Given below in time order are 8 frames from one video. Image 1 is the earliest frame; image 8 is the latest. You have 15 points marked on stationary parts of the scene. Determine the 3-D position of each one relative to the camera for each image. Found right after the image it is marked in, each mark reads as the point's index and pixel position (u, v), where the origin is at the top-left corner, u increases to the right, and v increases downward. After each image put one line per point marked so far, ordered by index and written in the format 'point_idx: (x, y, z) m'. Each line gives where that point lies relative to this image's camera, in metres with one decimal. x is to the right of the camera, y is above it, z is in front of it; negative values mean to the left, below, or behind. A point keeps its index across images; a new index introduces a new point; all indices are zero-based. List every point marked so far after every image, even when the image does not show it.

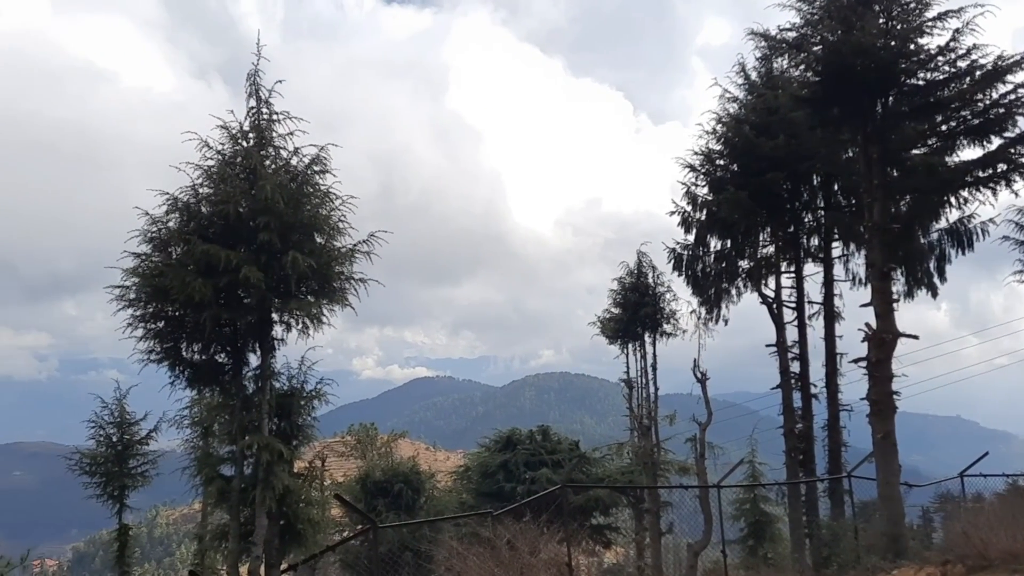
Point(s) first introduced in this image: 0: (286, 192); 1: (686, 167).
0: (-2.8, +1.2, +10.4) m
1: (+3.9, +2.7, +18.7) m
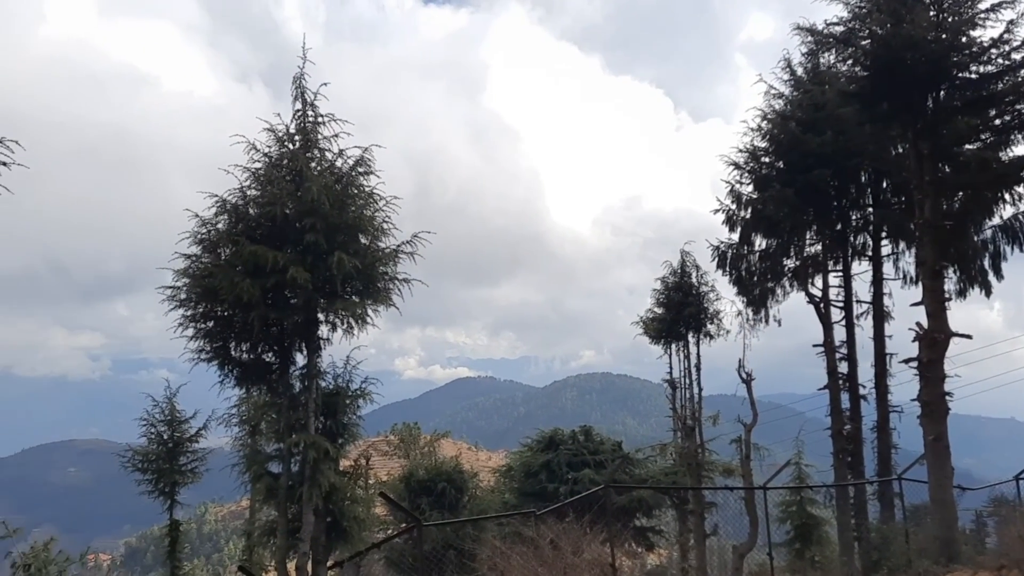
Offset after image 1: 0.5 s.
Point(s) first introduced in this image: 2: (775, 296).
0: (-2.3, +1.2, +10.5) m
1: (+4.8, +2.7, +18.5) m
2: (+6.0, -0.2, +19.0) m
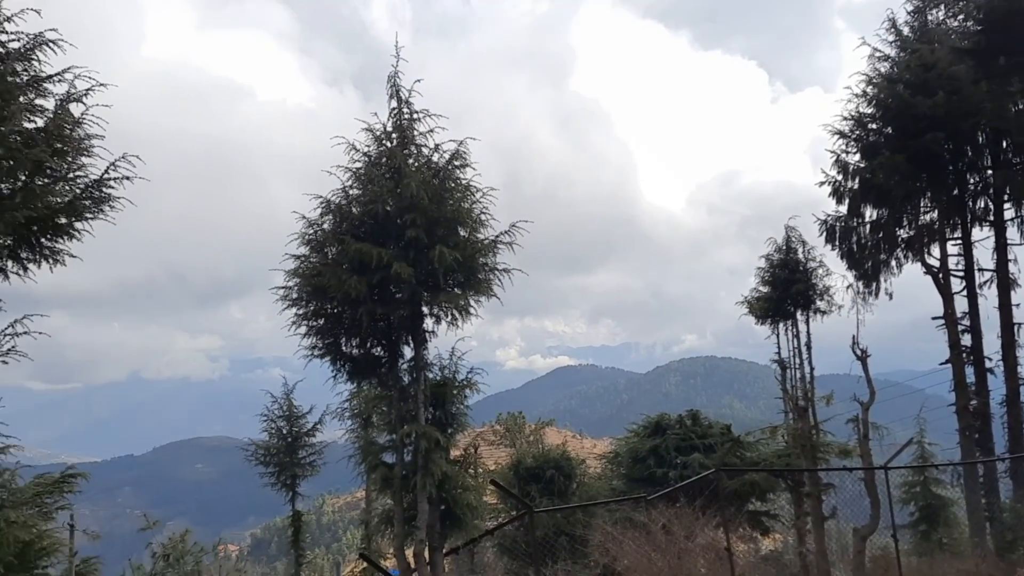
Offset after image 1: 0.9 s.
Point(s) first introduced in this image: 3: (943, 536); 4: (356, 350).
0: (-1.0, +1.3, +10.7) m
1: (+6.8, +3.3, +17.8) m
2: (+8.2, +0.4, +18.1) m
3: (+9.7, -5.6, +18.9) m
4: (-2.0, -0.8, +10.9) m
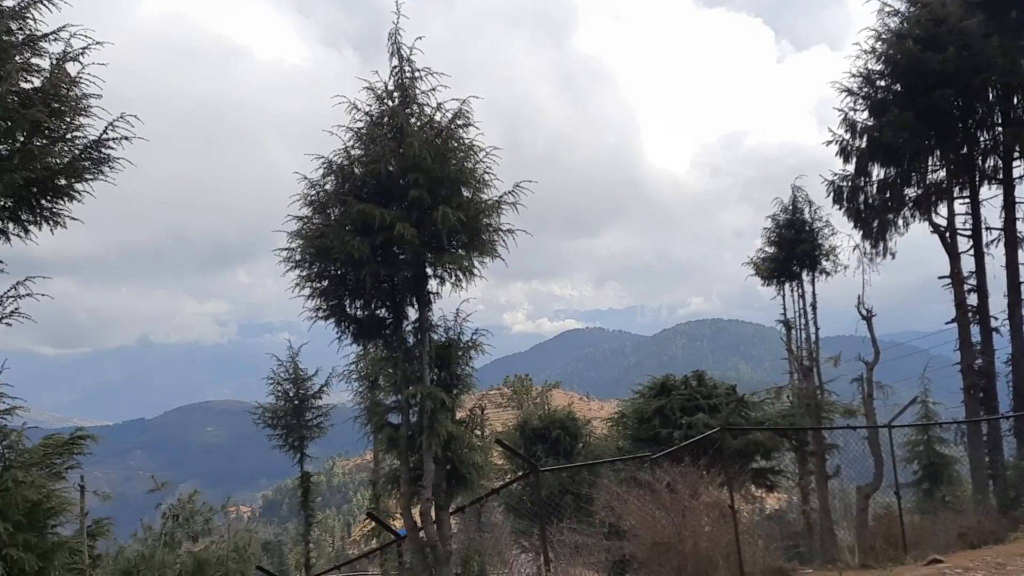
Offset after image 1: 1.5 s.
0: (-1.0, +1.8, +10.6) m
1: (+6.9, +4.1, +17.5) m
2: (+8.3, +1.3, +18.0) m
3: (+9.9, -4.7, +19.0) m
4: (-2.0, -0.3, +10.9) m
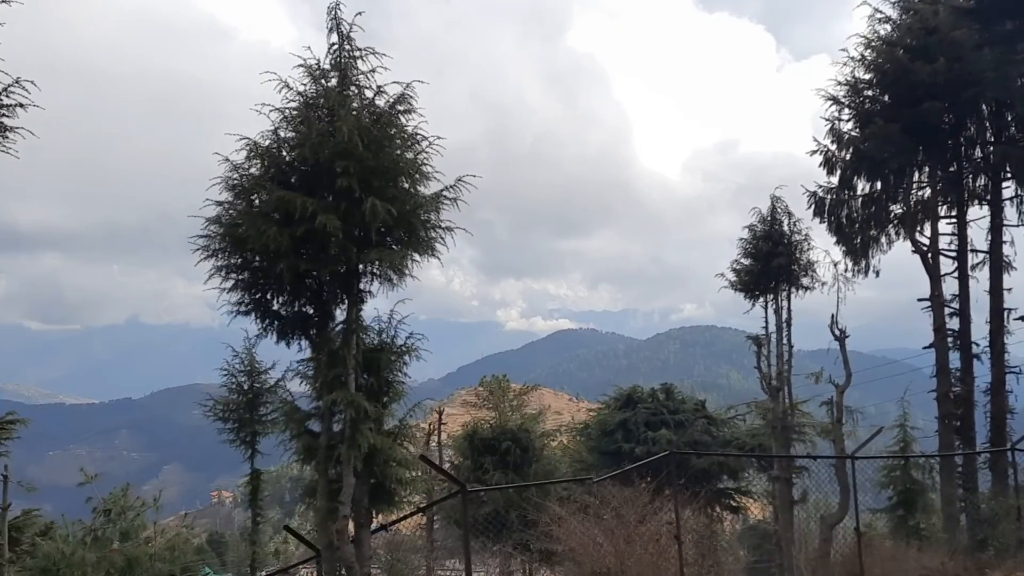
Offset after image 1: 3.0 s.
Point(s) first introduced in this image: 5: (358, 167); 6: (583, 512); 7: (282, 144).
0: (-1.6, +1.8, +9.8) m
1: (+6.3, +3.8, +16.7) m
2: (+7.5, +0.9, +17.2) m
3: (+8.8, -5.2, +18.2) m
4: (-2.7, -0.2, +10.1) m
5: (-1.7, +1.3, +9.3) m
6: (+1.0, -3.1, +11.5) m
7: (-2.6, +1.6, +9.6) m
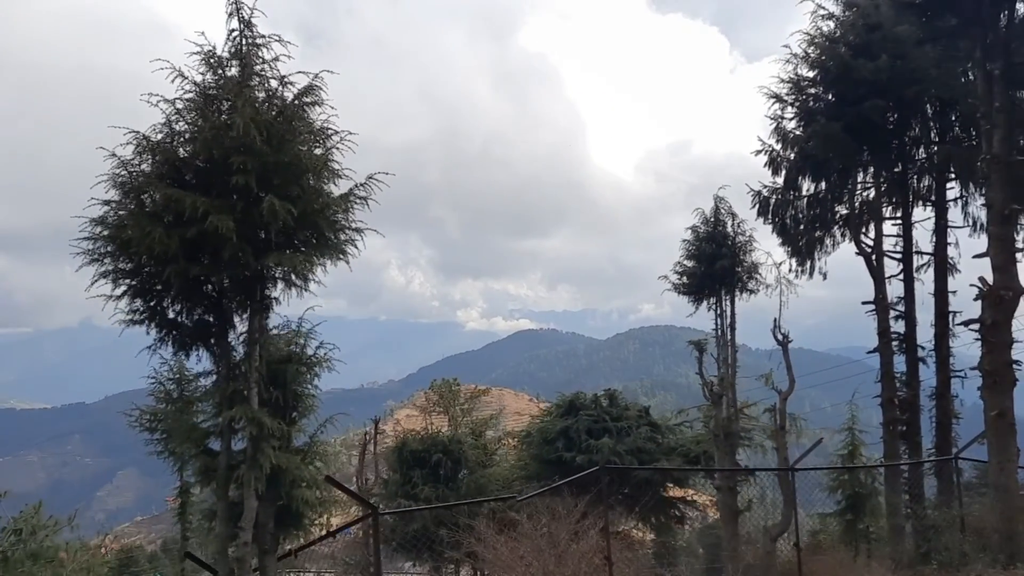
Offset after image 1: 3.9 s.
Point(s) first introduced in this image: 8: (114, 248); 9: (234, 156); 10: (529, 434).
0: (-2.5, +1.7, +9.0) m
1: (+5.0, +3.7, +16.3) m
2: (+6.3, +0.8, +16.9) m
3: (+7.5, -5.2, +18.0) m
4: (-3.6, -0.3, +9.3) m
5: (-2.6, +1.3, +8.5) m
6: (0.0, -3.1, +10.9) m
7: (-3.5, +1.6, +8.7) m
8: (-4.1, +0.4, +8.6) m
9: (-2.8, +1.4, +8.7) m
10: (+0.4, -3.2, +18.6) m
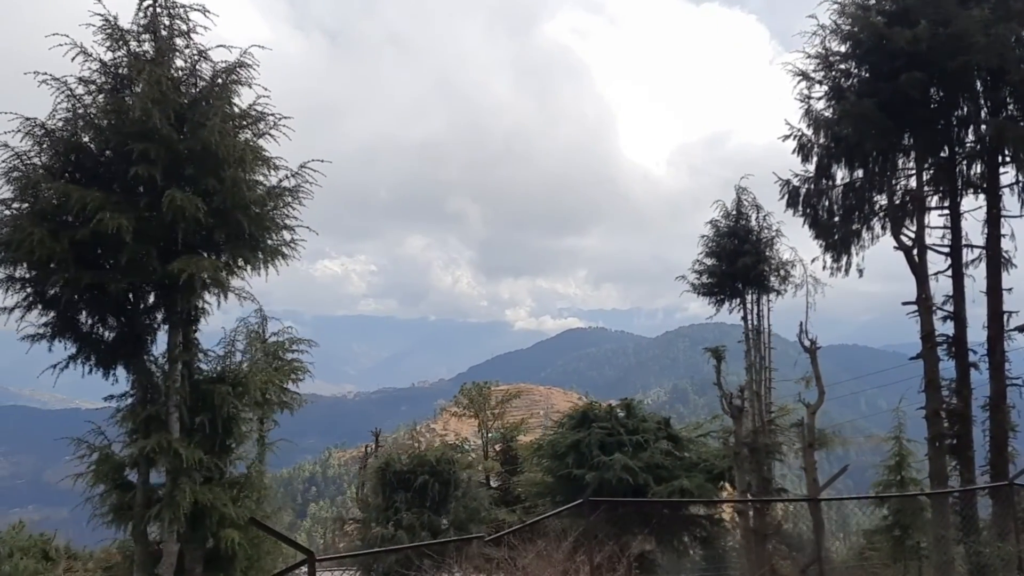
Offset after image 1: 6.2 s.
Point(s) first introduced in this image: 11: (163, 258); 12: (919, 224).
0: (-3.0, +1.6, +7.8) m
1: (+5.0, +3.7, +14.7) m
2: (+6.3, +0.8, +15.2) m
3: (+7.7, -5.2, +16.2) m
4: (-4.0, -0.4, +8.1) m
5: (-3.0, +1.2, +7.3) m
6: (-0.2, -3.2, +9.6) m
7: (-3.9, +1.5, +7.6) m
8: (-4.5, +0.3, +7.5) m
9: (-3.2, +1.3, +7.6) m
10: (+0.6, -3.3, +17.2) m
11: (-3.6, +0.3, +8.5) m
12: (+6.9, +1.1, +14.2) m
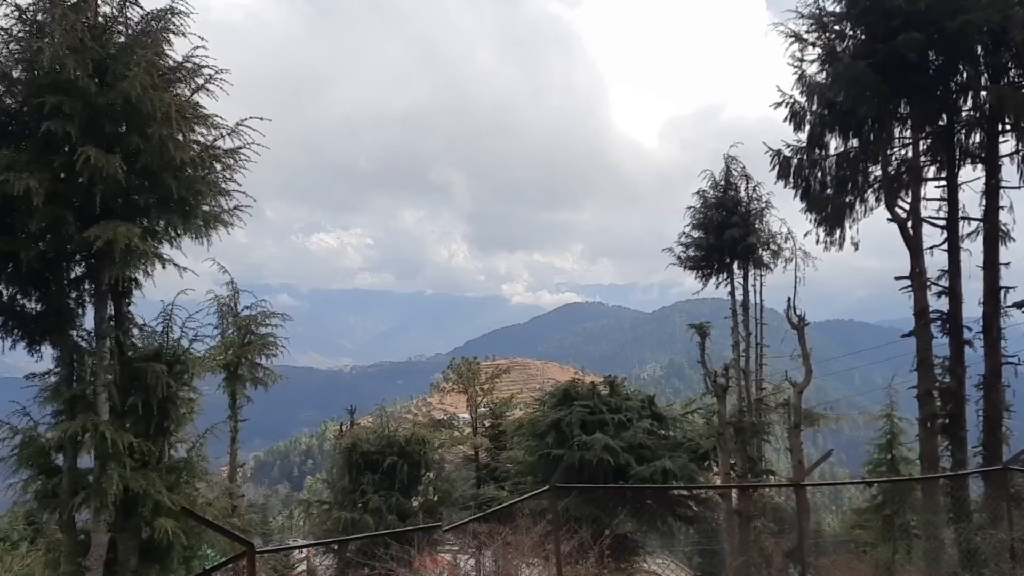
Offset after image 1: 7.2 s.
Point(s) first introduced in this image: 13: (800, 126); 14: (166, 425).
0: (-3.3, +1.9, +7.1) m
1: (+4.6, +4.1, +14.0) m
2: (+5.9, +1.3, +14.6) m
3: (+7.3, -4.7, +15.7) m
4: (-4.4, -0.1, +7.5) m
5: (-3.3, +1.4, +6.6) m
6: (-0.6, -2.9, +9.0) m
7: (-4.3, +1.7, +6.9) m
8: (-4.8, +0.6, +6.9) m
9: (-3.6, +1.5, +6.9) m
10: (+0.2, -2.7, +16.7) m
11: (-4.0, +0.6, +7.8) m
12: (+6.5, +1.5, +13.5) m
13: (+5.0, +2.8, +14.7) m
14: (-3.2, -1.3, +8.0) m
